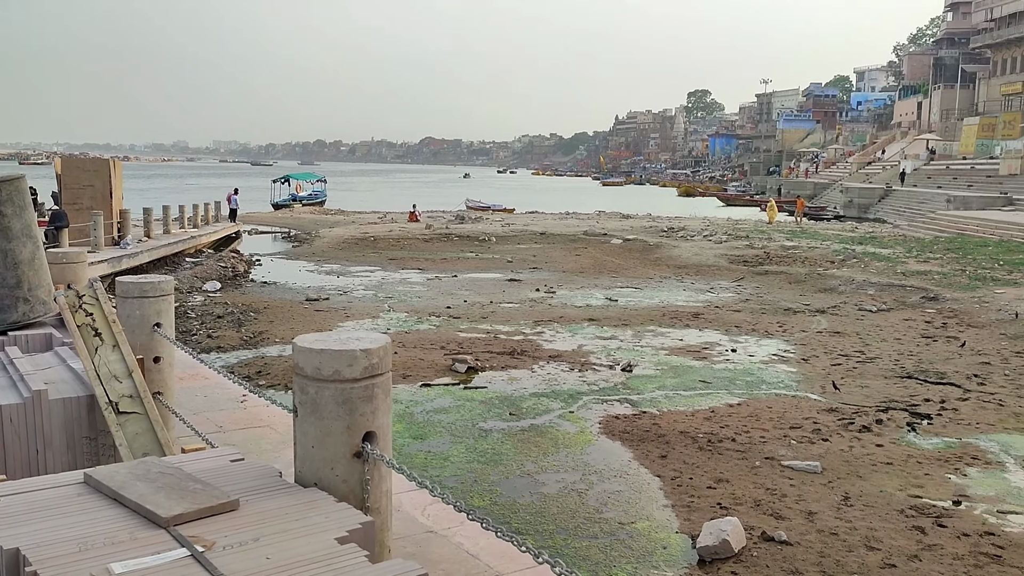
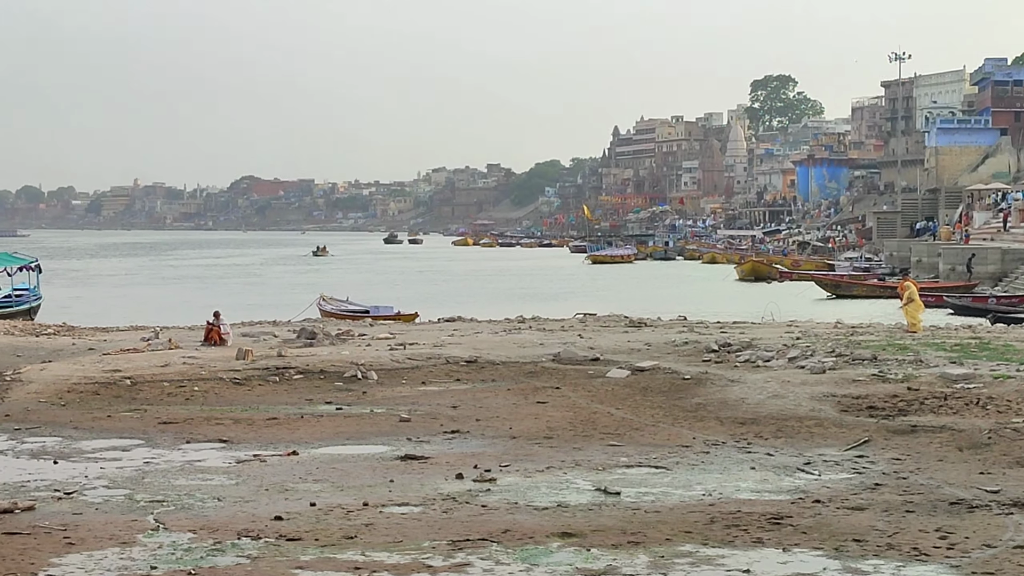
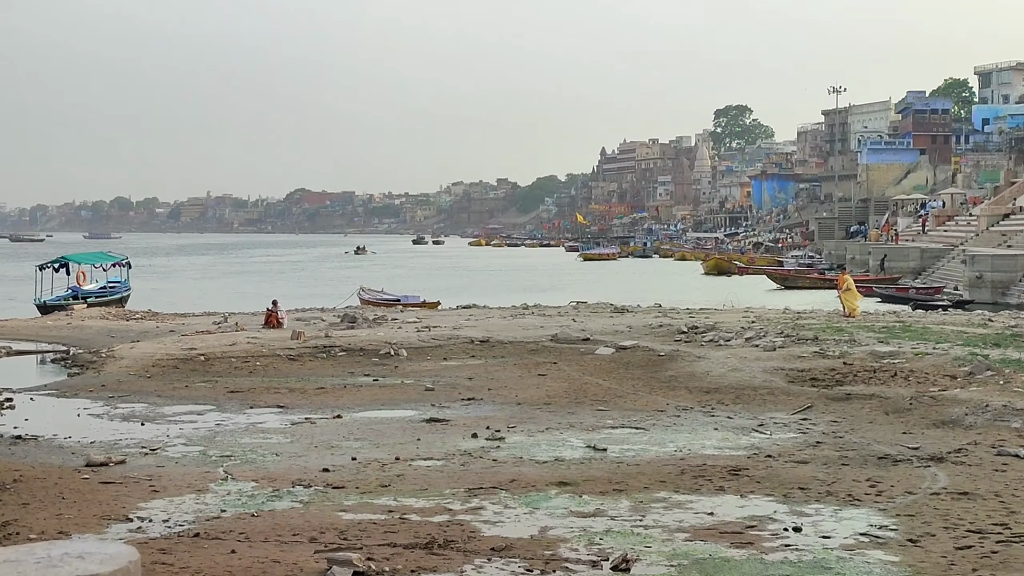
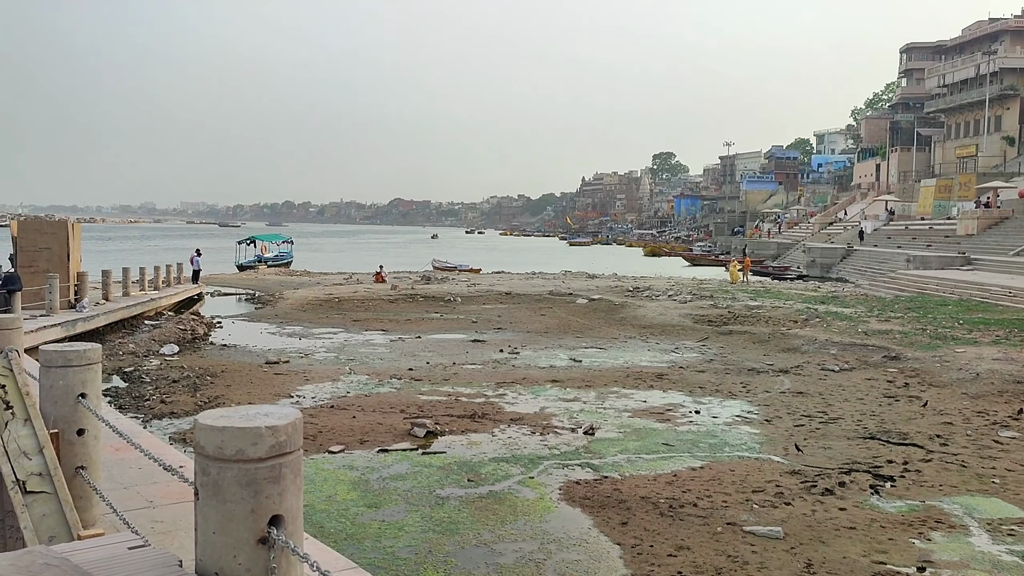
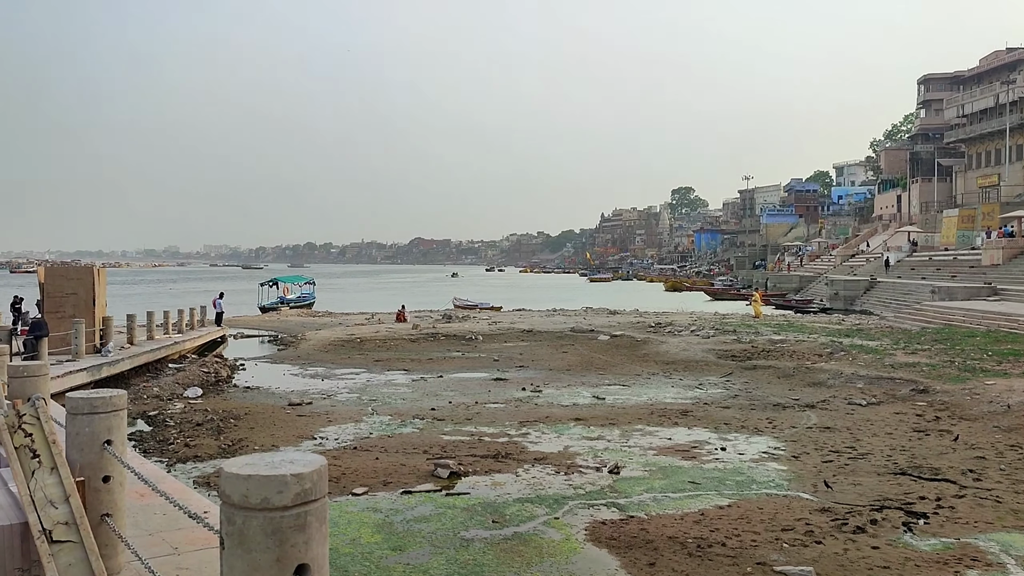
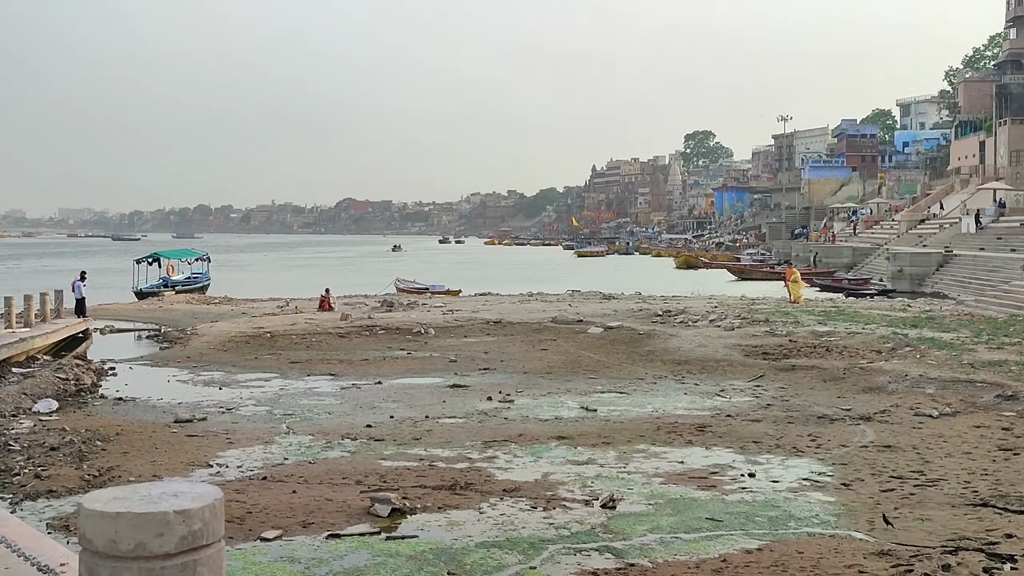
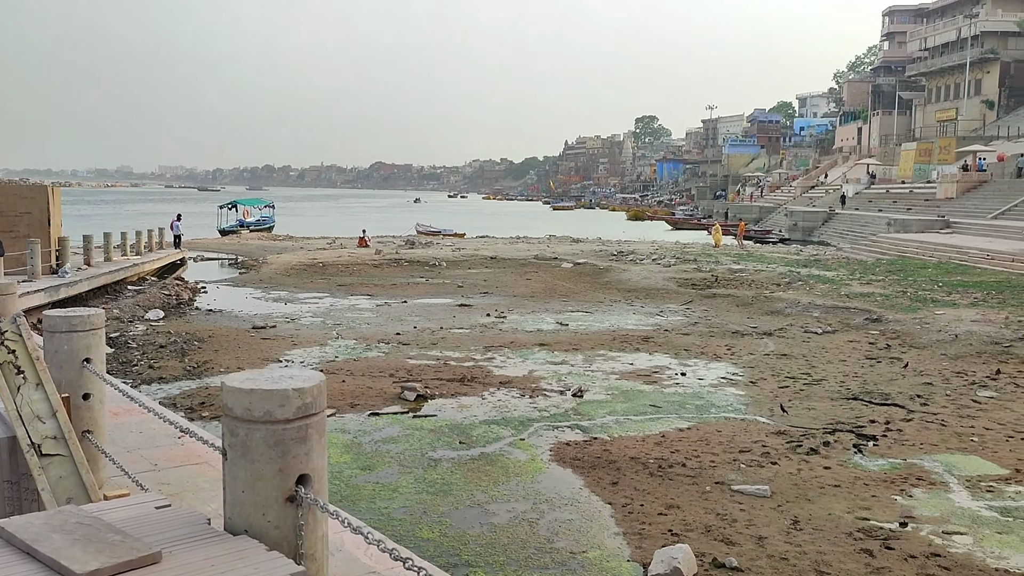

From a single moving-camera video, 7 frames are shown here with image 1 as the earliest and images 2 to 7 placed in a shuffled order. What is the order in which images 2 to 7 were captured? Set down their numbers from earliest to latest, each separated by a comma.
7, 4, 5, 6, 3, 2
